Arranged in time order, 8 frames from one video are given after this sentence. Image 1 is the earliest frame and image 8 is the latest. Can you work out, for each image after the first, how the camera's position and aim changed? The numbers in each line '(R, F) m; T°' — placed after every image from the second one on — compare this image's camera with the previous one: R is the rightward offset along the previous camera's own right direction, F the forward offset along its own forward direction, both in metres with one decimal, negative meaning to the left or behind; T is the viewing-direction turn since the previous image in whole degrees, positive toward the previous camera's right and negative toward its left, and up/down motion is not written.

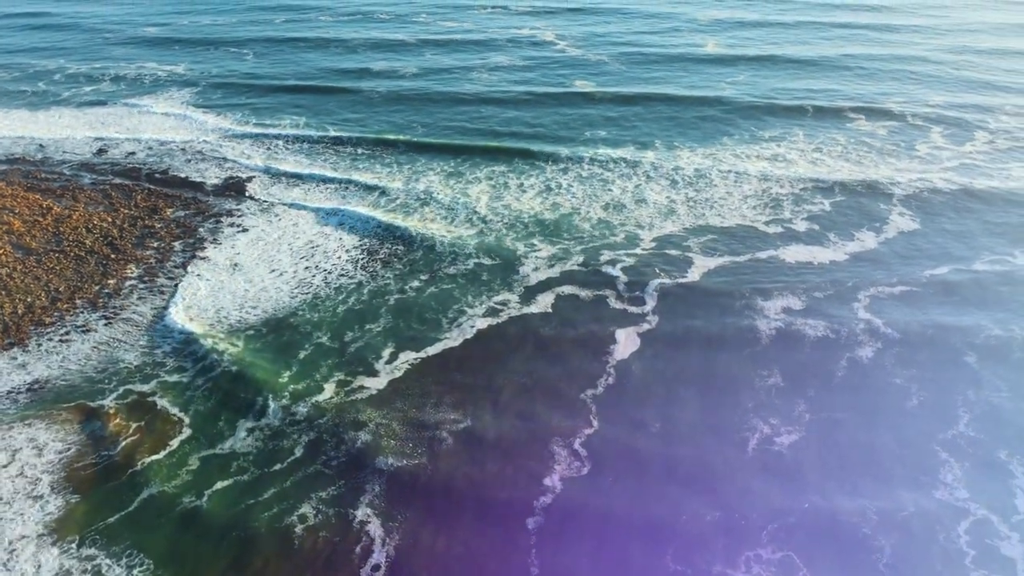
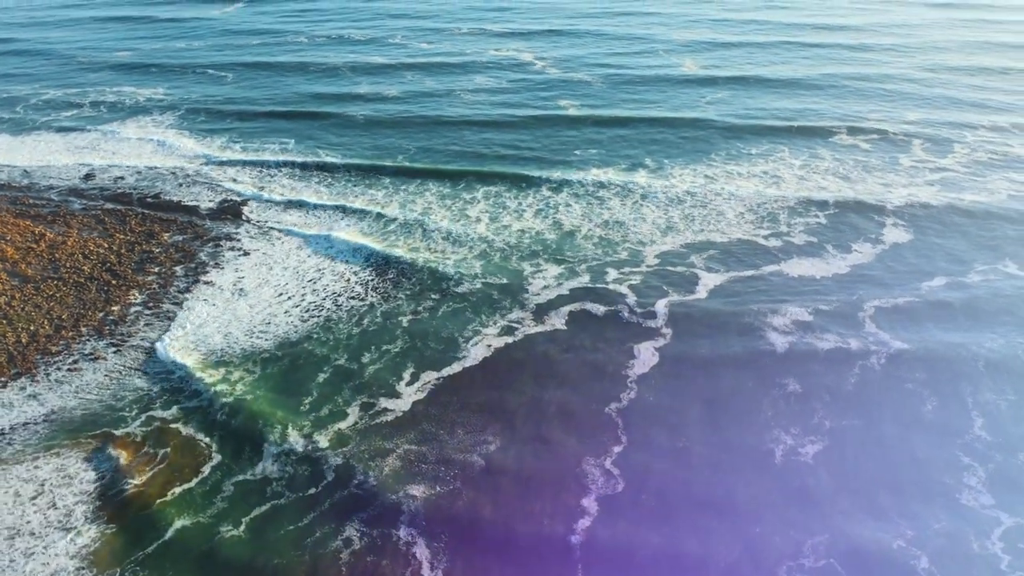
(-1.2, 0.0) m; +2°
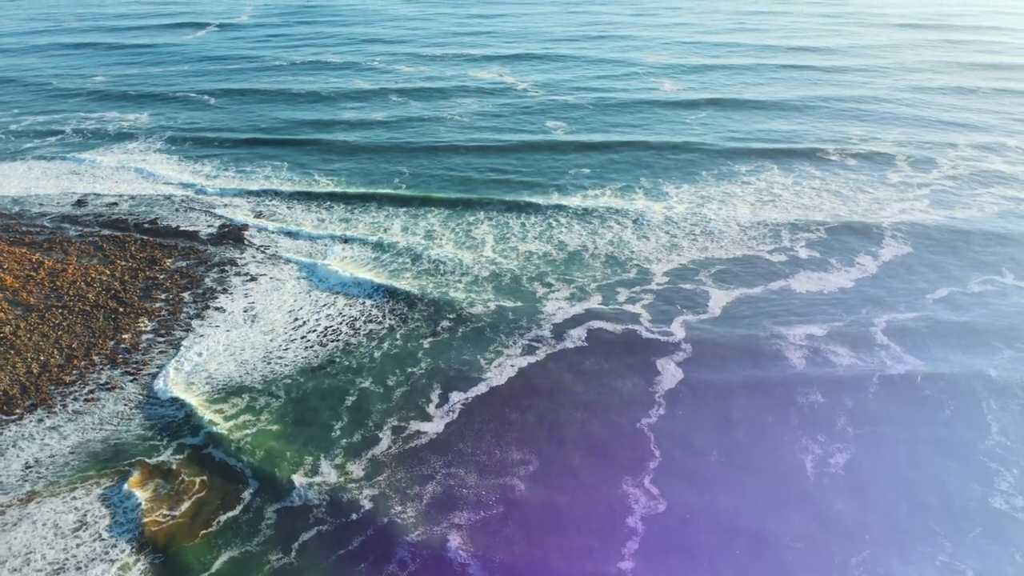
(-1.4, 0.0) m; +2°
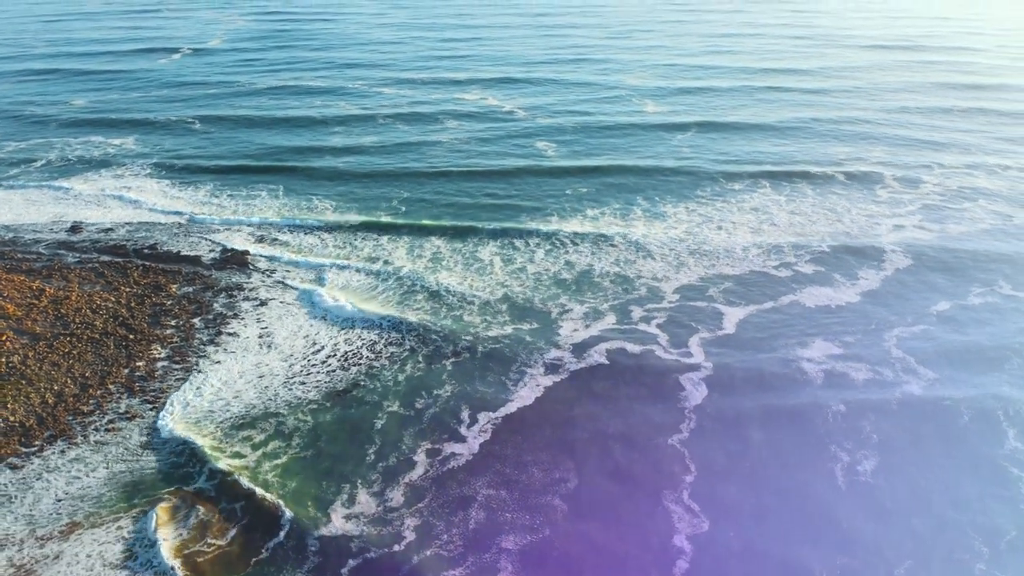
(-1.3, 0.0) m; +2°
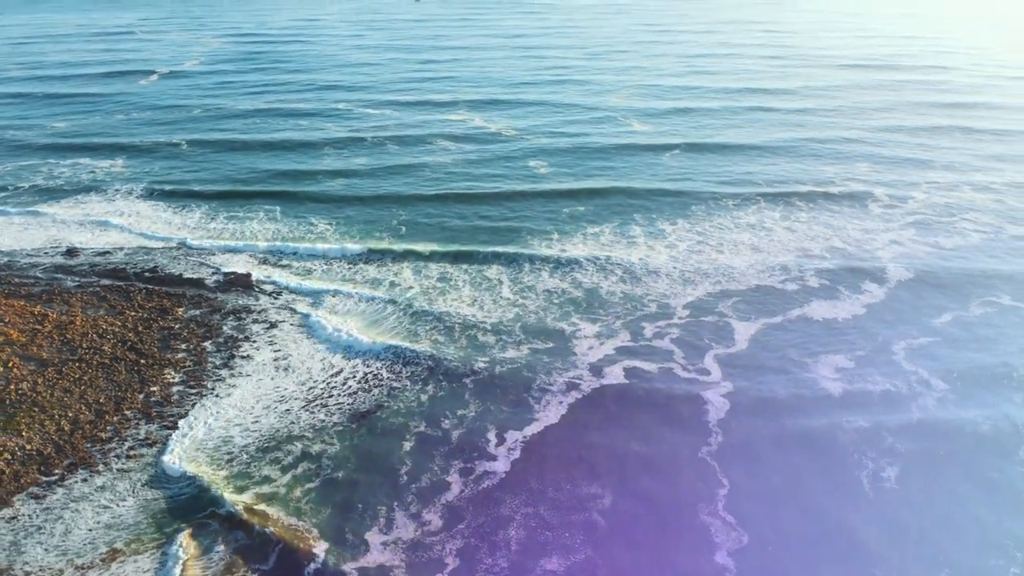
(-1.2, 0.0) m; +2°
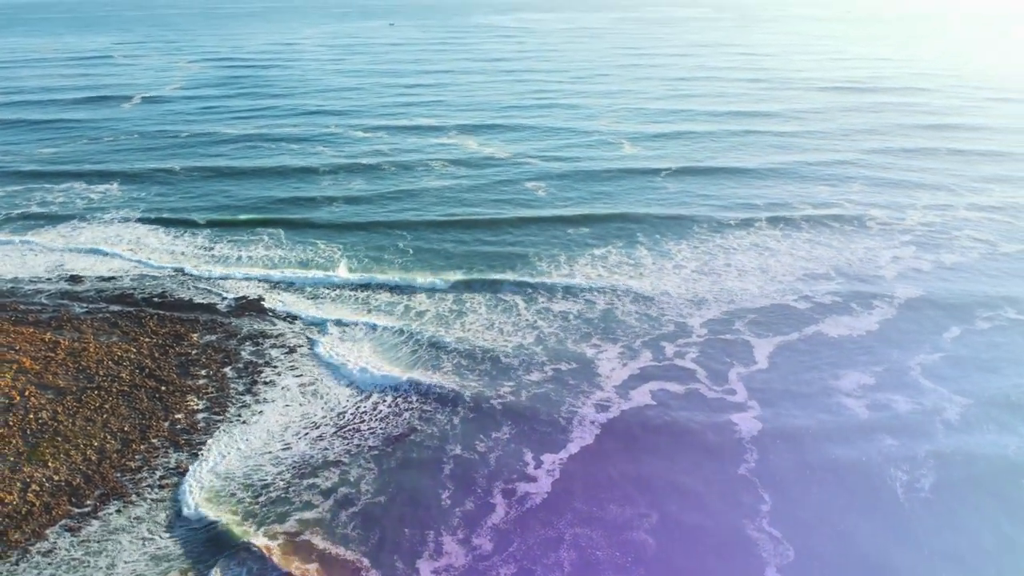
(-1.4, 0.0) m; +1°
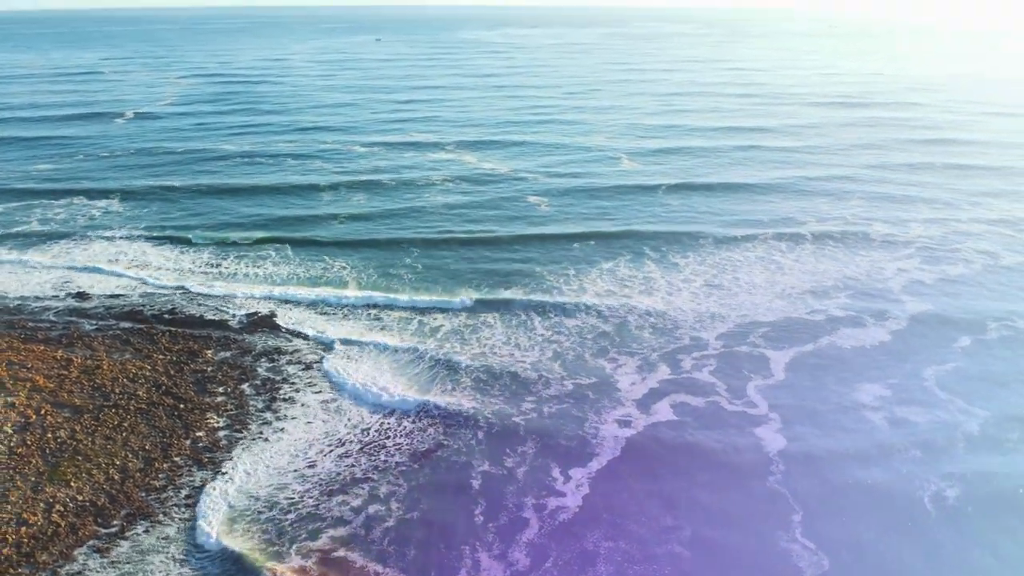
(-0.9, 0.0) m; +1°
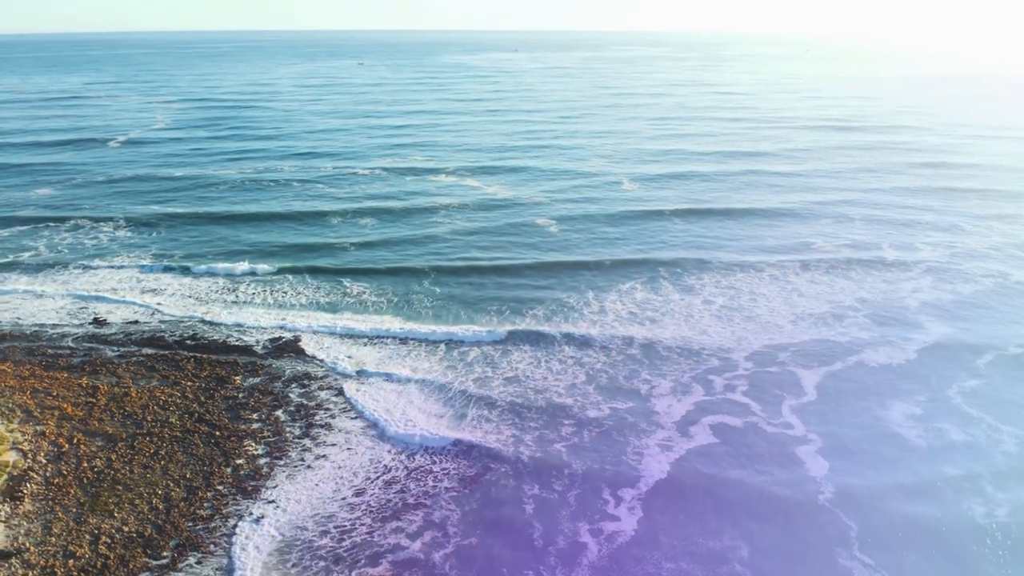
(-1.5, +0.1) m; +1°
